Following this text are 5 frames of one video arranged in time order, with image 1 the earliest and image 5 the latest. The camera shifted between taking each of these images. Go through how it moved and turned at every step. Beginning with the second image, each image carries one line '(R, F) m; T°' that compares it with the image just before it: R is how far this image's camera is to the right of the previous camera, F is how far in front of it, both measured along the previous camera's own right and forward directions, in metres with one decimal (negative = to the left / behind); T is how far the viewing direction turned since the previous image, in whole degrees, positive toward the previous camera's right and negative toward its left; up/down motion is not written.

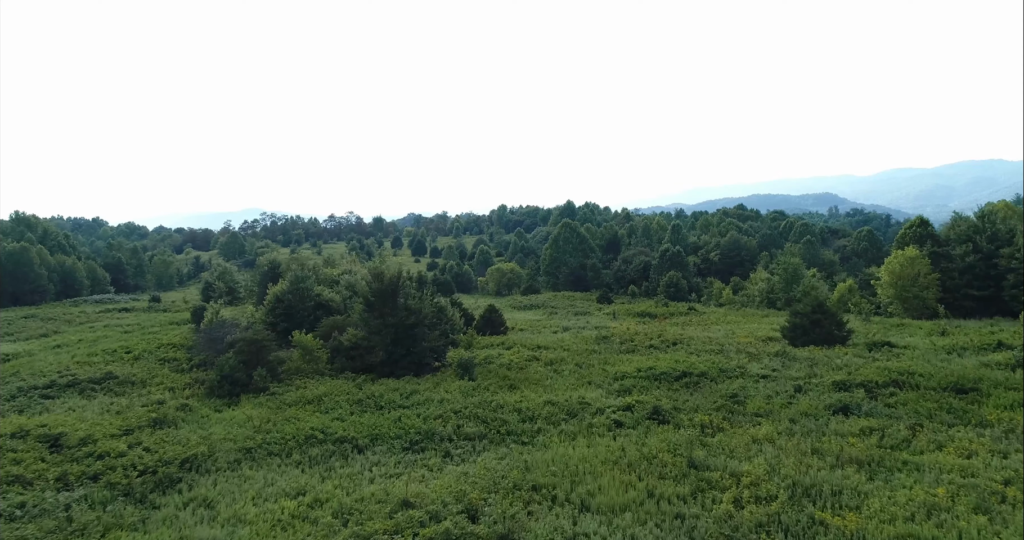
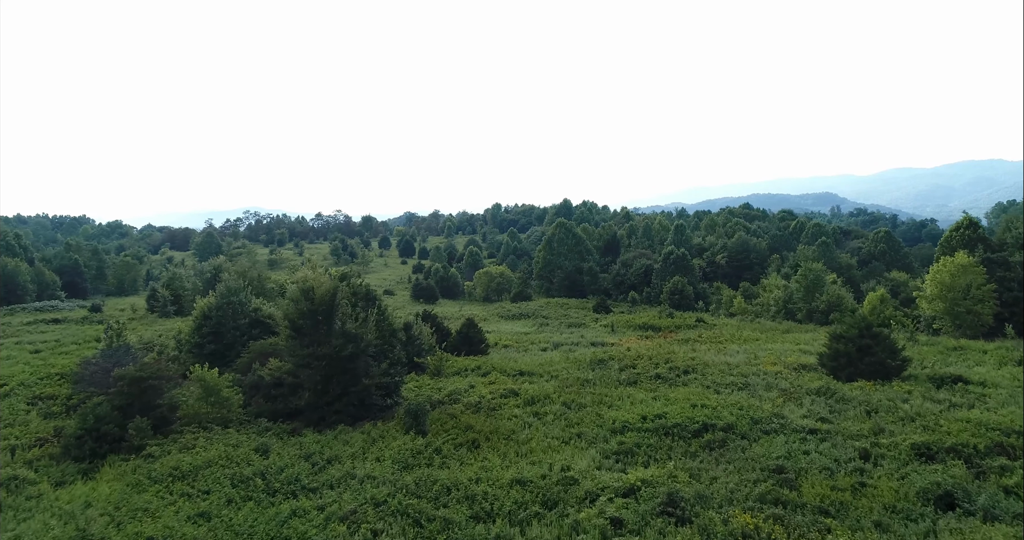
(+0.6, +4.7) m; 0°
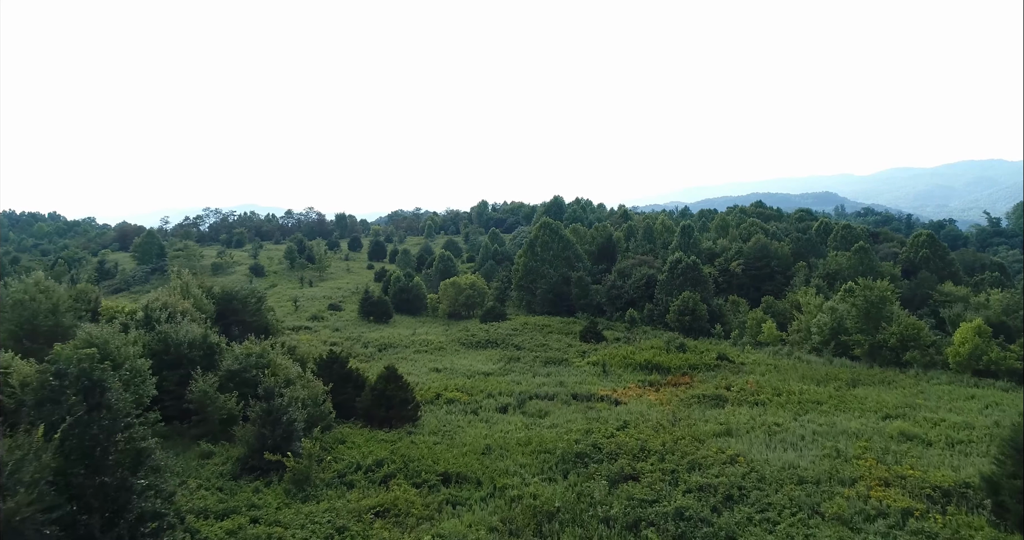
(+1.3, +9.4) m; 0°
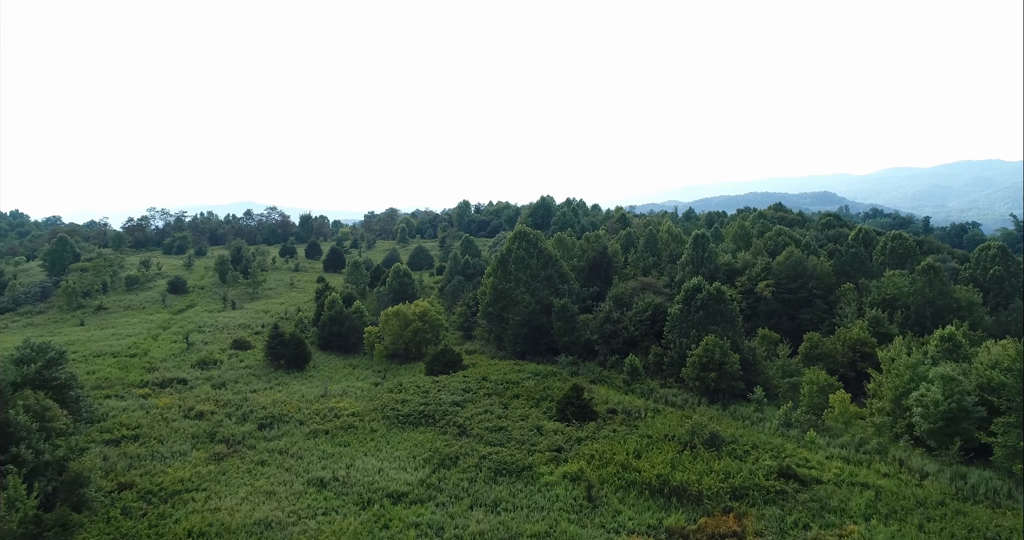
(+1.4, +10.6) m; 0°
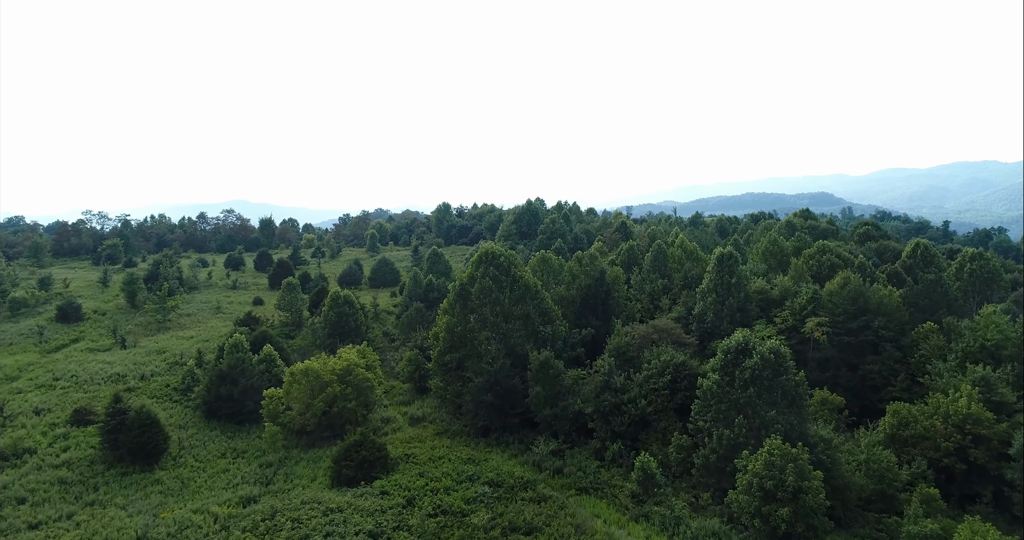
(+1.0, +9.9) m; 0°
